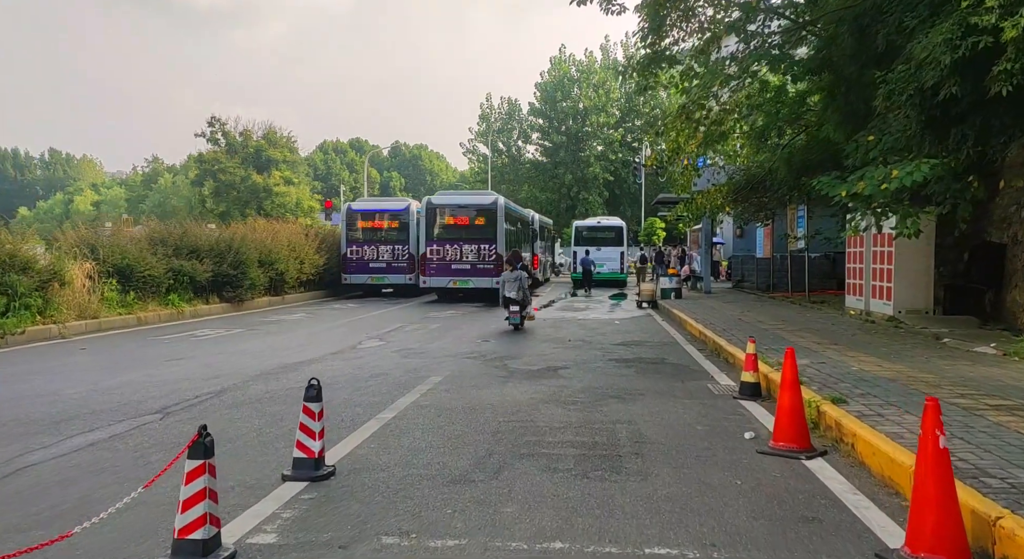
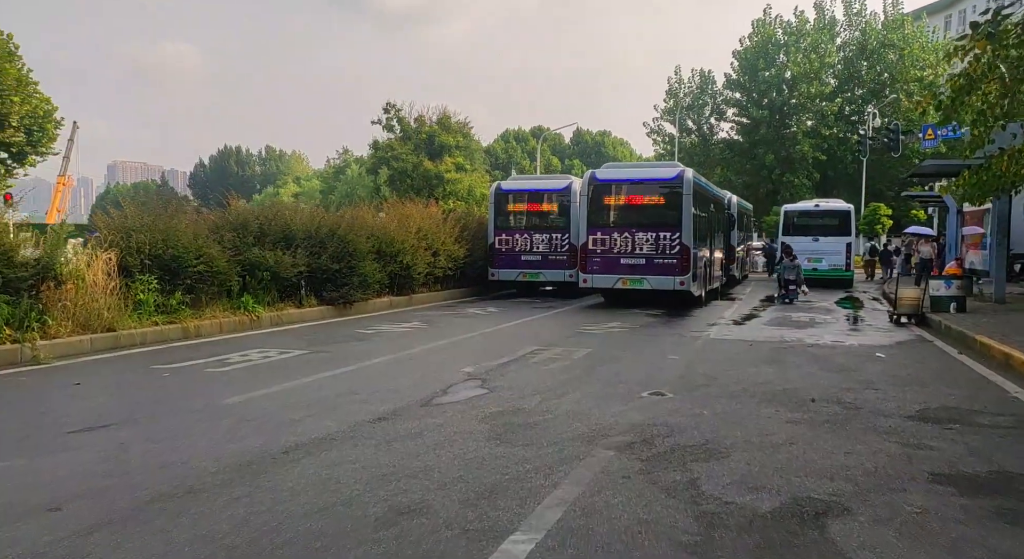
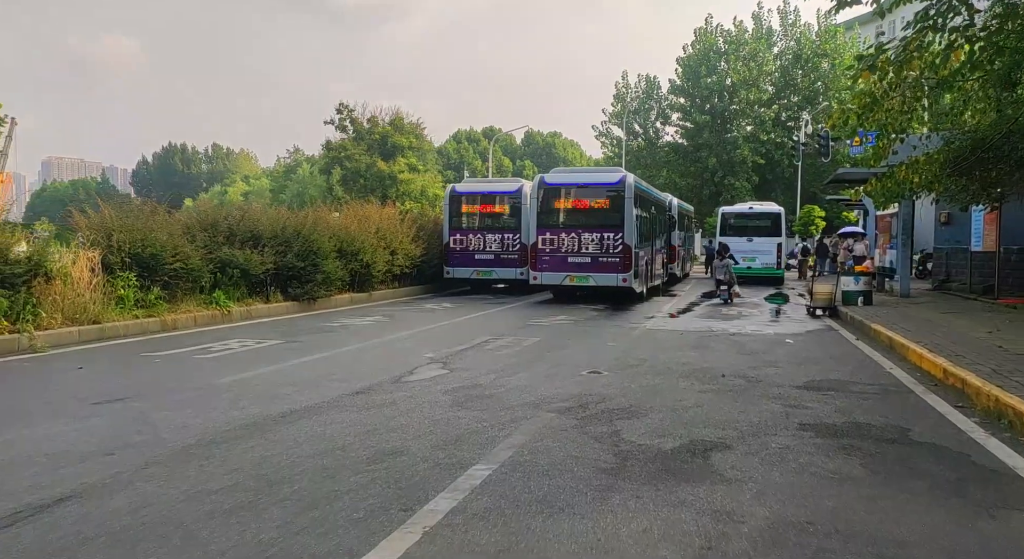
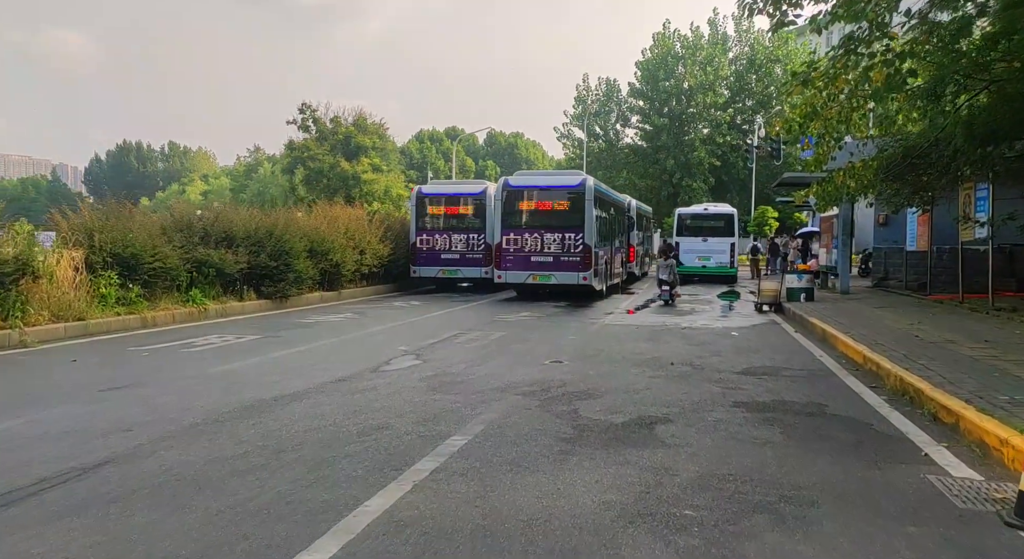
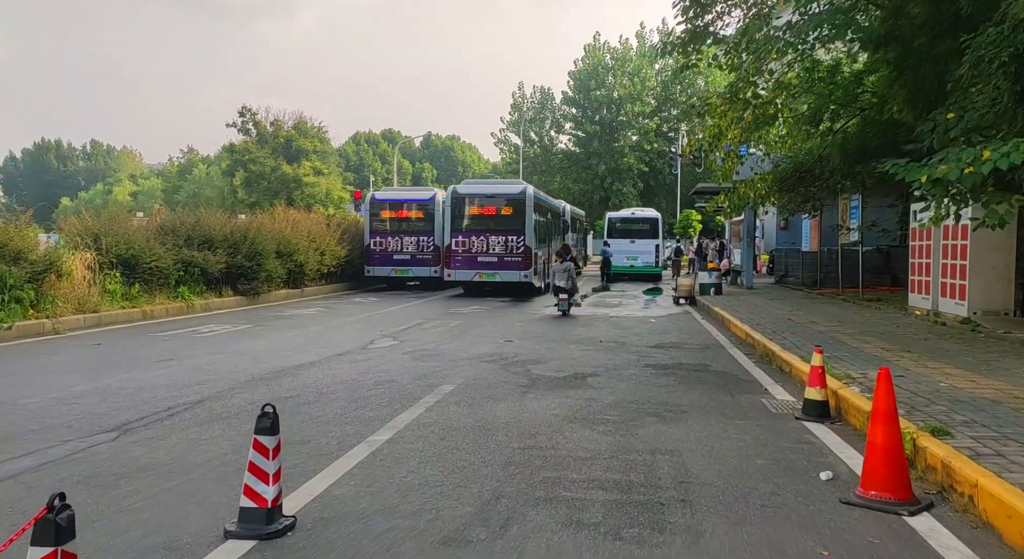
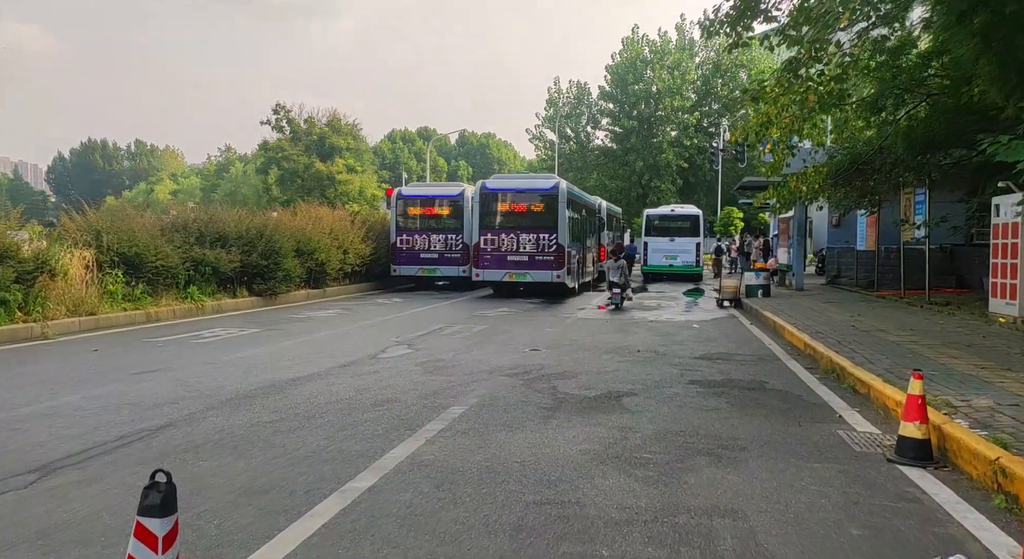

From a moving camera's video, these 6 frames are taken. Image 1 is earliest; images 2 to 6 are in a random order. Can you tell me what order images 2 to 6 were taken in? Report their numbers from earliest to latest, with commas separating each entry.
5, 6, 4, 3, 2
